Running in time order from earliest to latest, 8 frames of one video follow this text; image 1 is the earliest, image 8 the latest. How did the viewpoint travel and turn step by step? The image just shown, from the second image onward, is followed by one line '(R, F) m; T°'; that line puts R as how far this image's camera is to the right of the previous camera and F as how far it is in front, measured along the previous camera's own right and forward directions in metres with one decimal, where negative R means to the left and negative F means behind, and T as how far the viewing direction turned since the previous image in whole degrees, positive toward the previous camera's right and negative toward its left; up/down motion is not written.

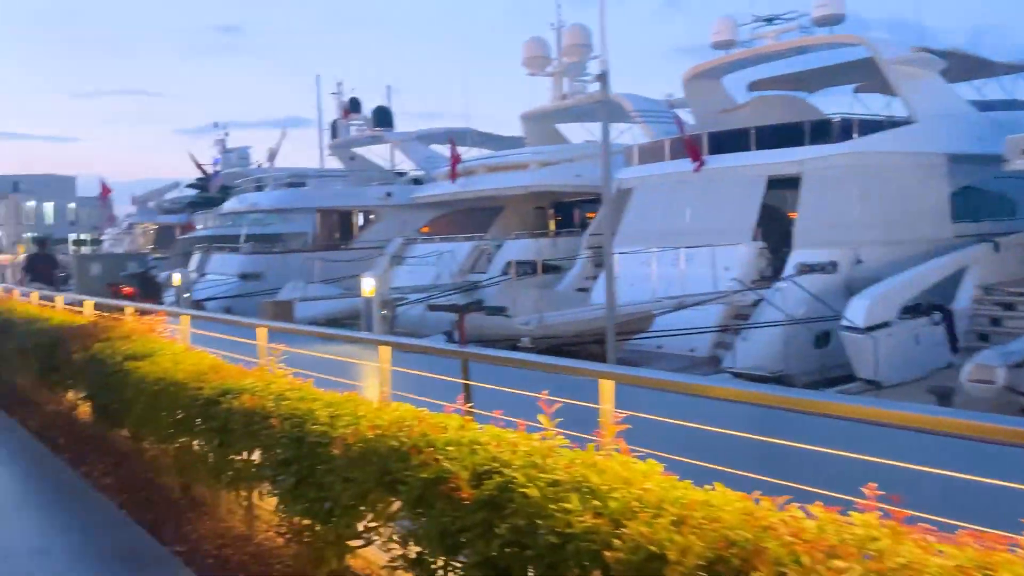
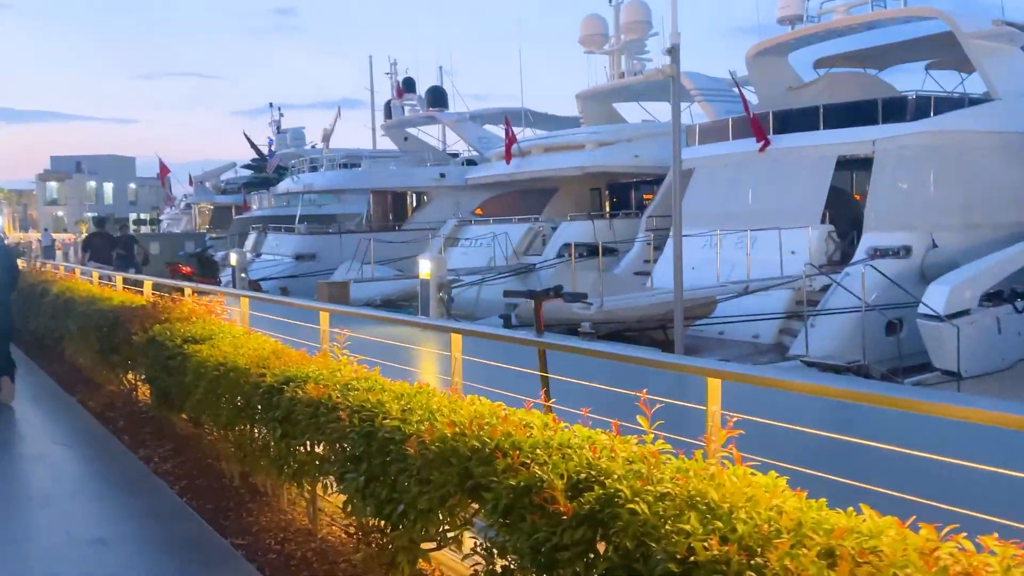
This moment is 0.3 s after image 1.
(-0.2, +0.3) m; -3°
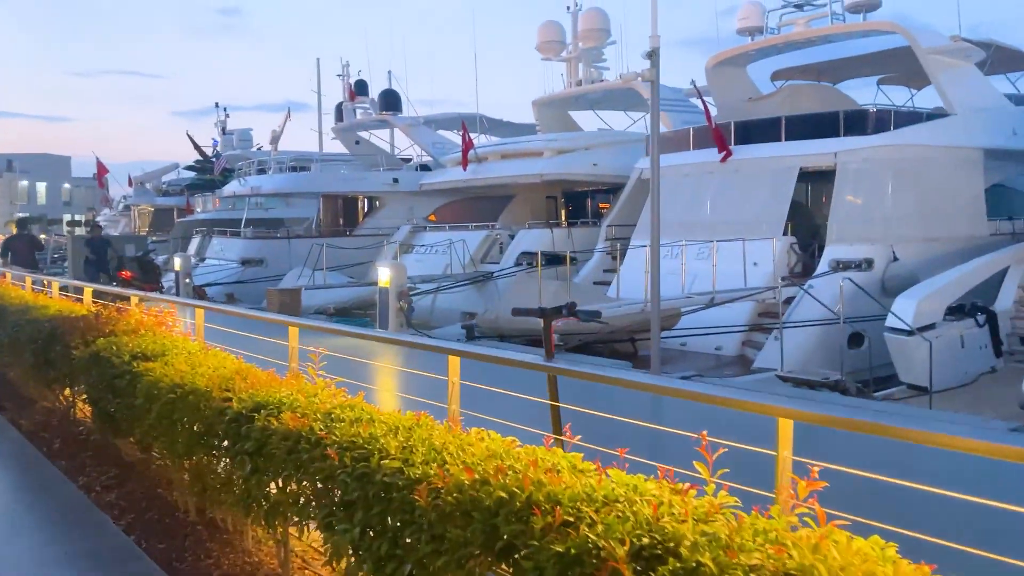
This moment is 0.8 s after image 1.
(-0.2, +0.4) m; +4°
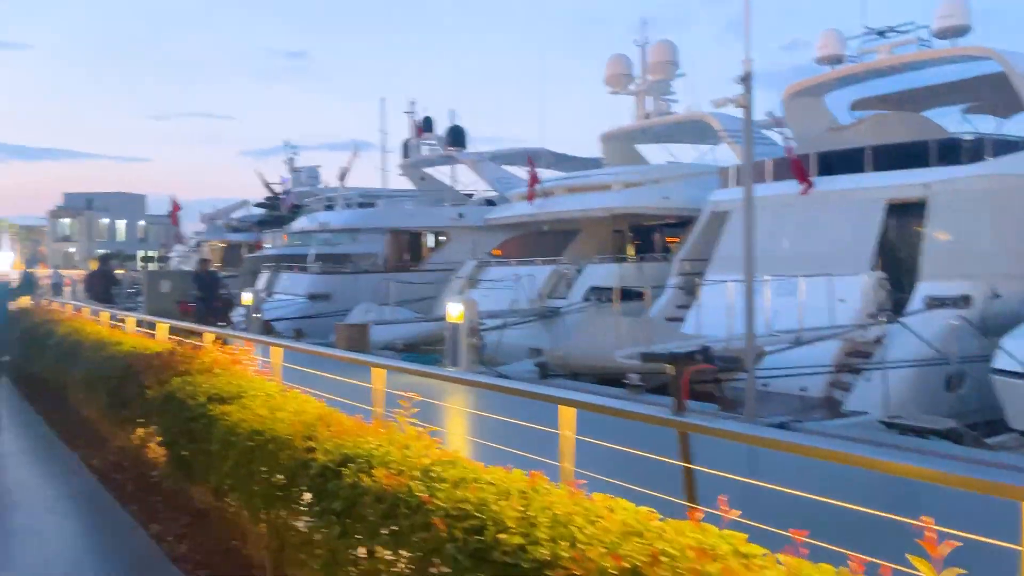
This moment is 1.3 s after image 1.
(-0.2, +0.4) m; -4°
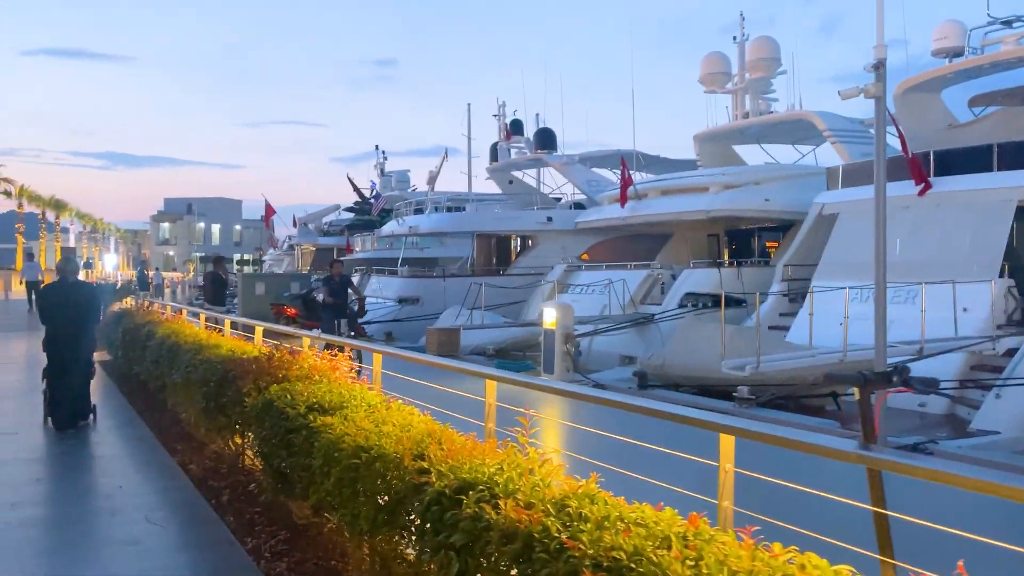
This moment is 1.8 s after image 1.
(-0.2, +0.4) m; -6°
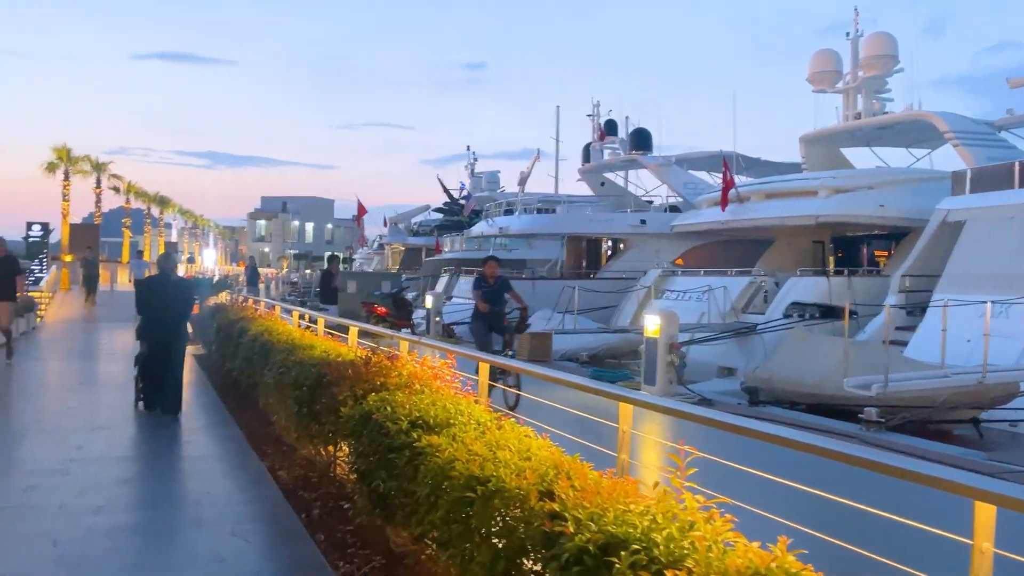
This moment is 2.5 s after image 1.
(-0.2, +0.6) m; -6°
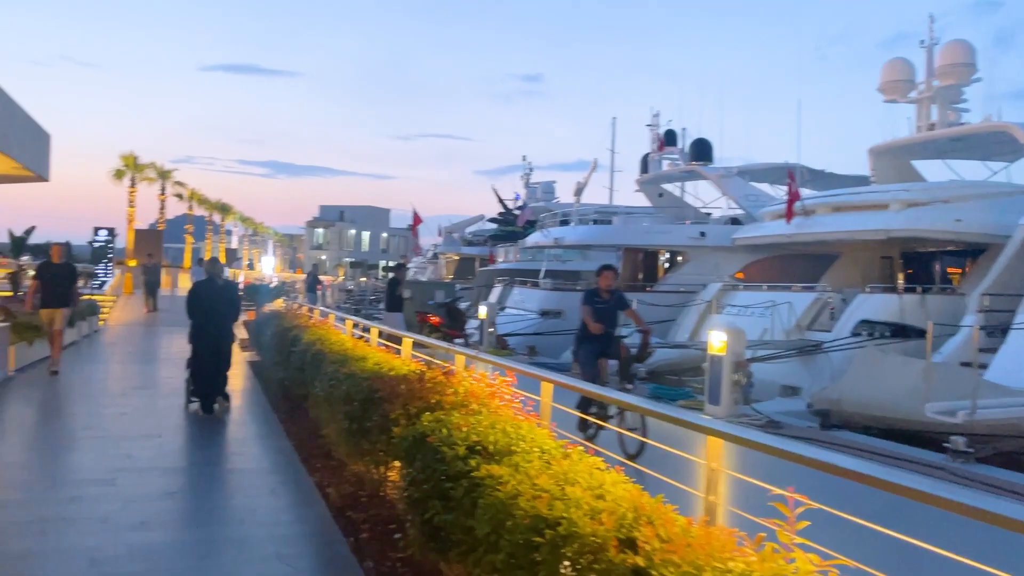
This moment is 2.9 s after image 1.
(-0.1, +0.4) m; -4°
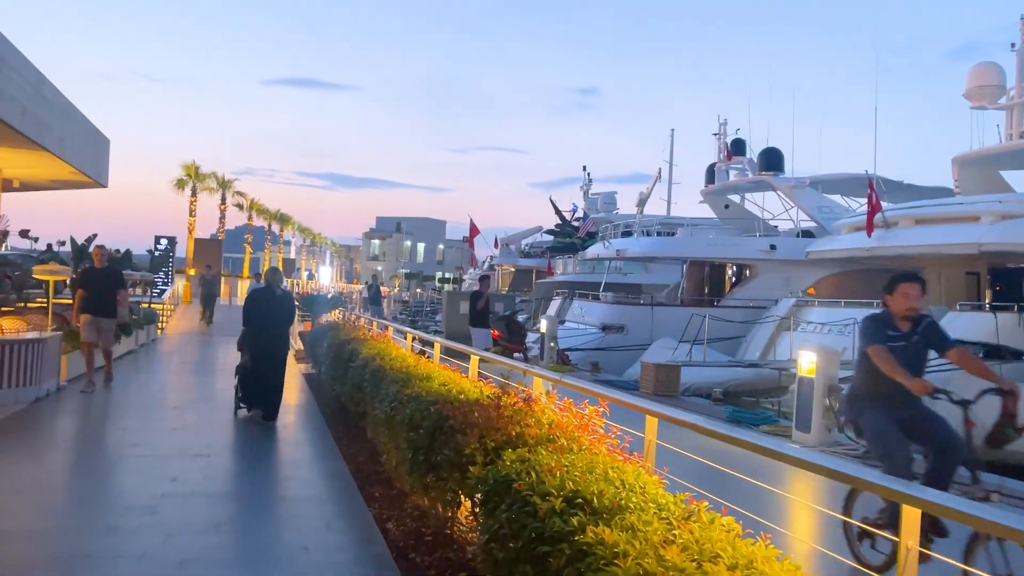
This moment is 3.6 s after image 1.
(-0.2, +0.7) m; -4°
